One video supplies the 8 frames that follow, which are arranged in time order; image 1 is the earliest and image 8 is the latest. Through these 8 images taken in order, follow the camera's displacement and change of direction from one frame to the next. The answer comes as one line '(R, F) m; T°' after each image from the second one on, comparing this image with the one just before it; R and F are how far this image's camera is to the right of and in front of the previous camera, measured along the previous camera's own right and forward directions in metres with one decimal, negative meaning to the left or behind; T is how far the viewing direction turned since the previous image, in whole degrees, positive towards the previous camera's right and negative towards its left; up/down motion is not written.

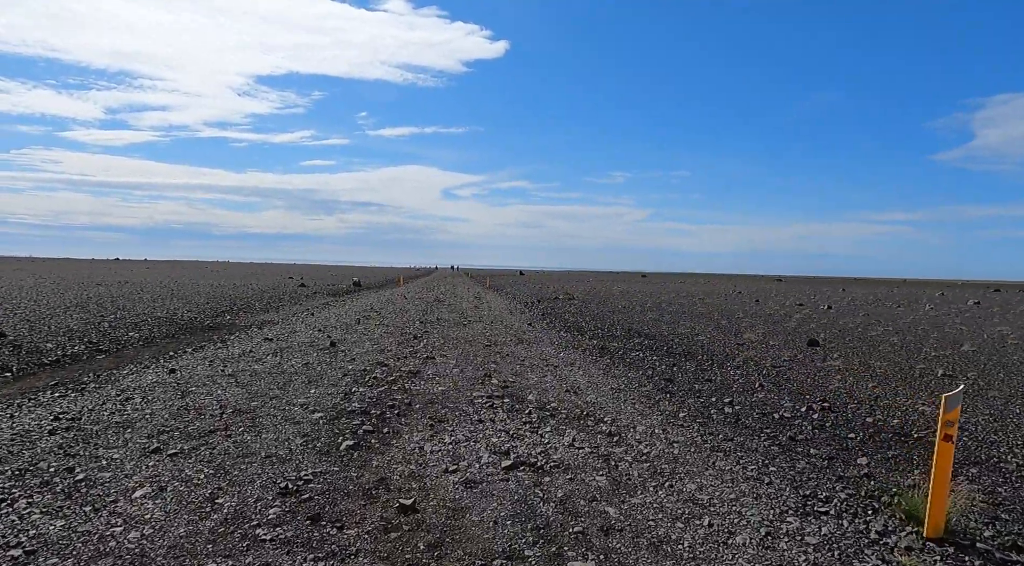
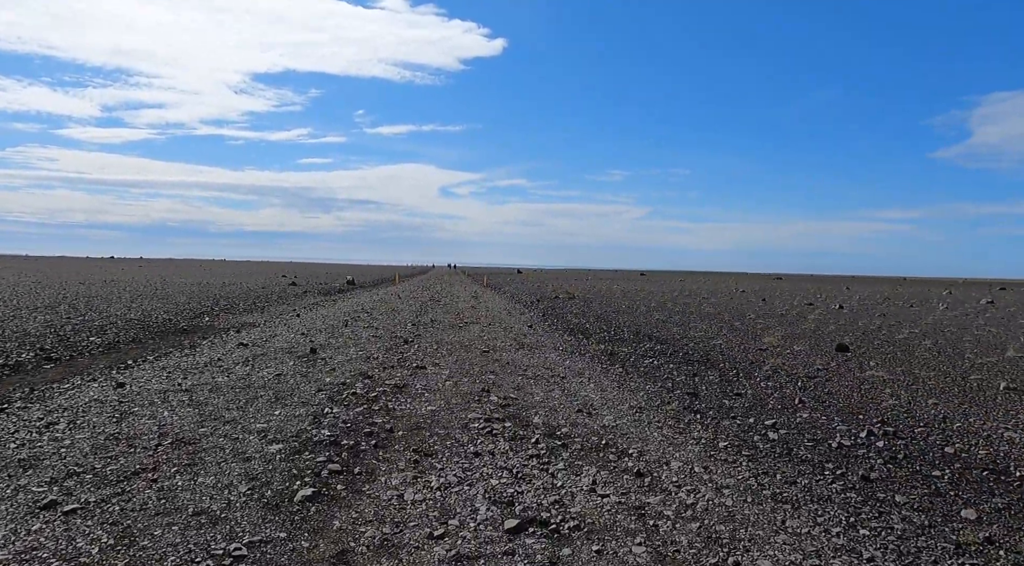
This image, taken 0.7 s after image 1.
(-0.1, +2.3) m; 0°
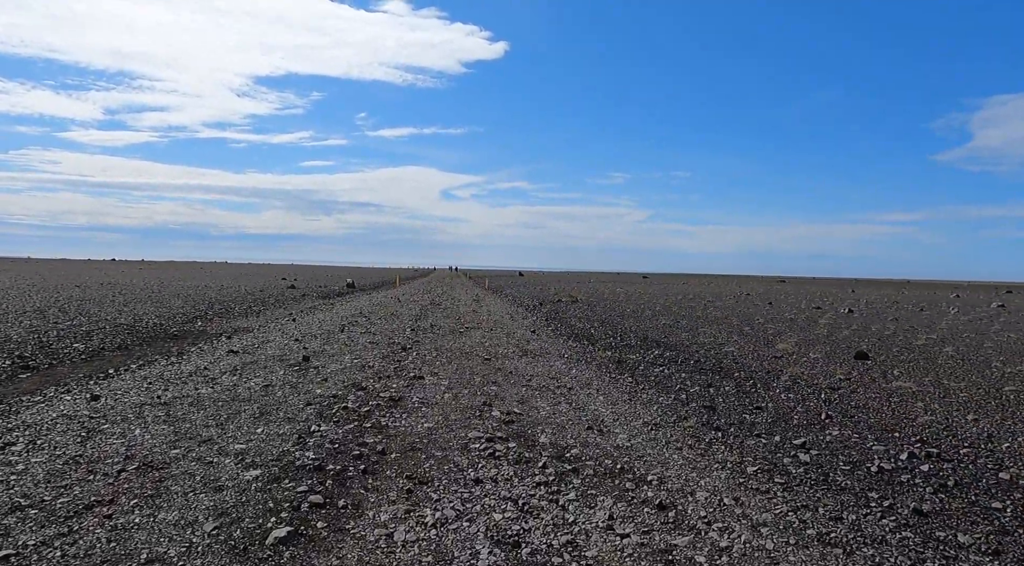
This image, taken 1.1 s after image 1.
(0.0, +1.1) m; 0°
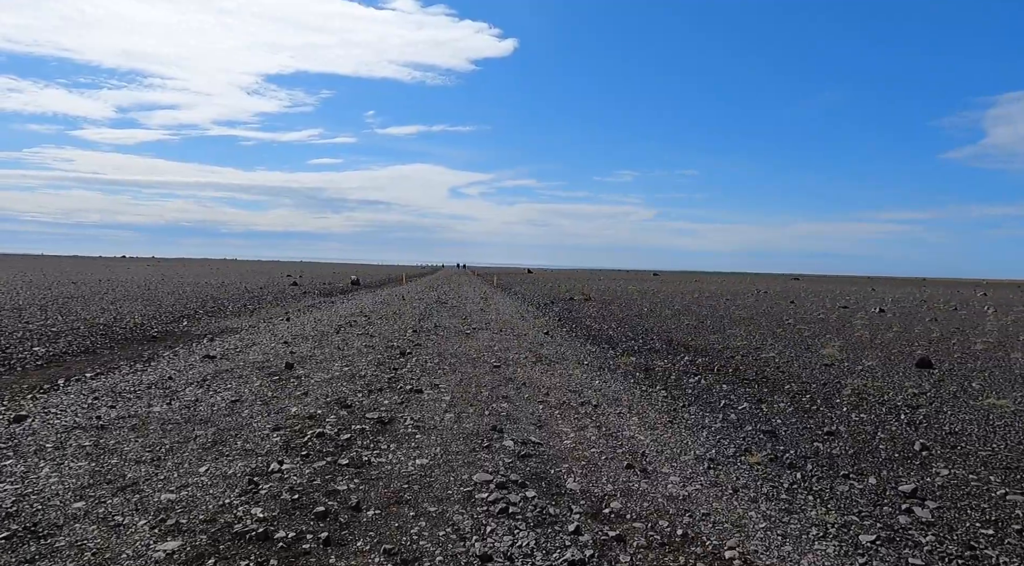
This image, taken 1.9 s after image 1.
(-0.1, +2.6) m; -1°
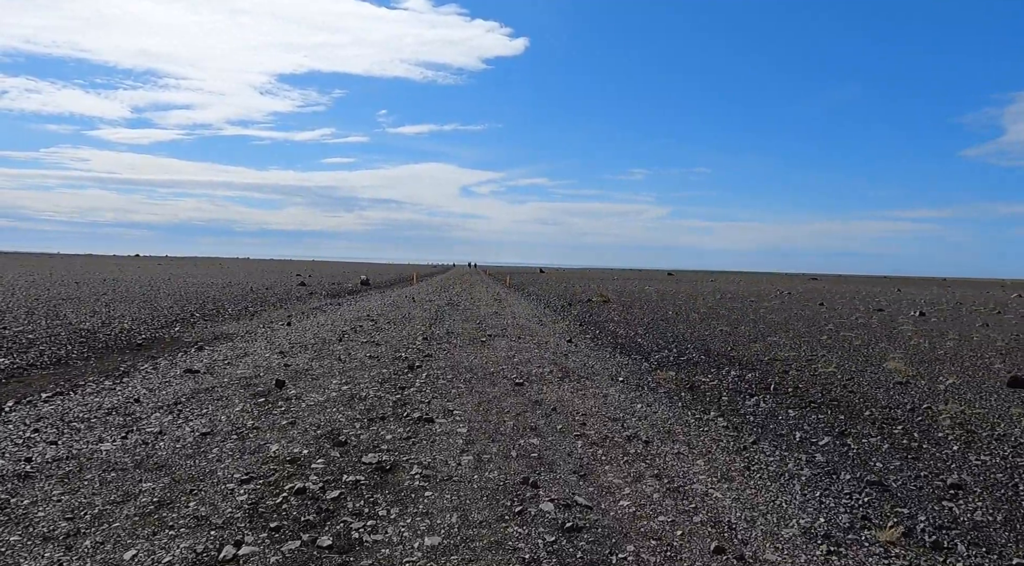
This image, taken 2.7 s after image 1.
(-0.3, +2.5) m; -1°
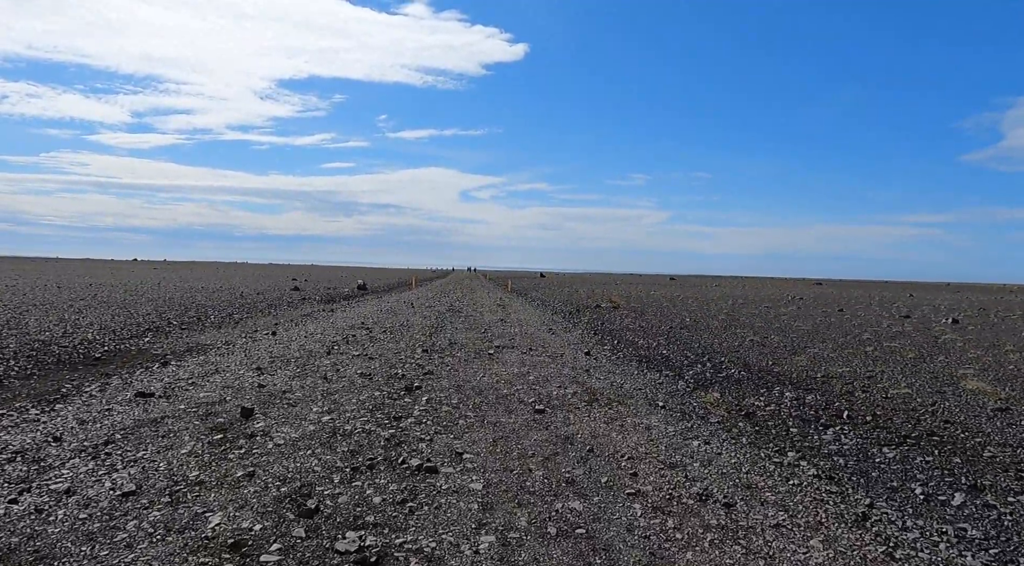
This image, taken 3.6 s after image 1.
(-0.4, +2.9) m; 0°
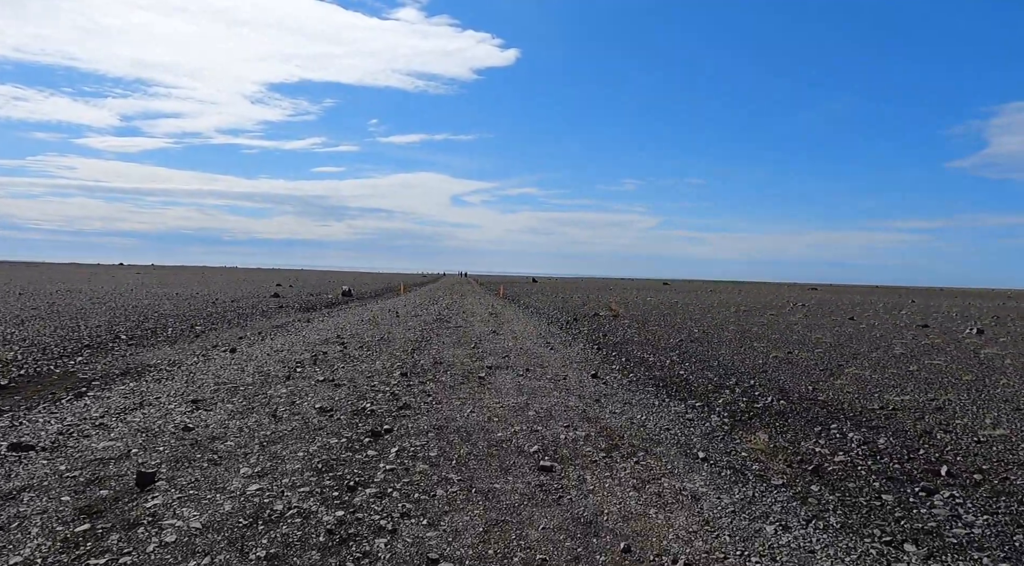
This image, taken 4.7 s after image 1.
(-0.1, +3.3) m; +1°
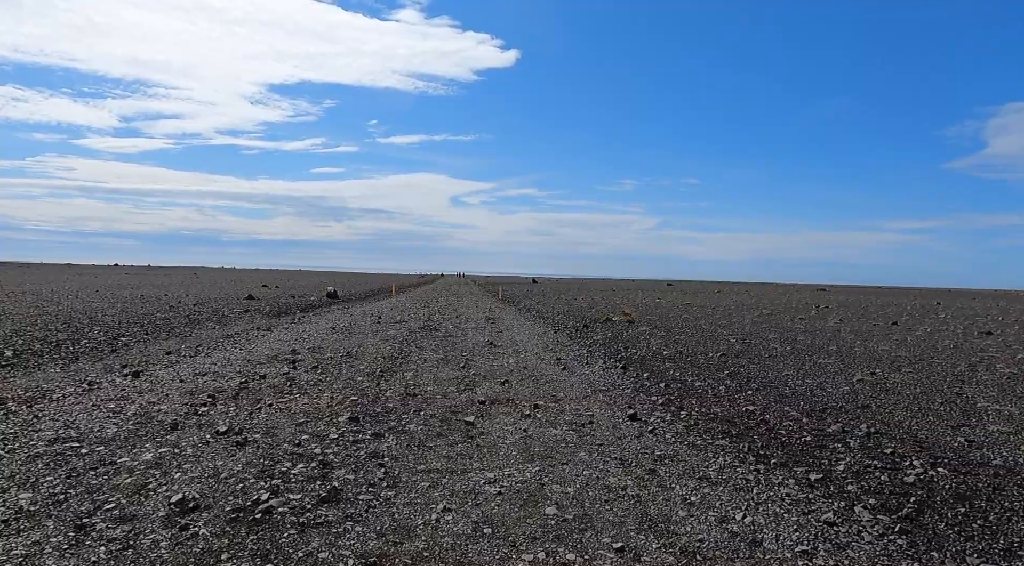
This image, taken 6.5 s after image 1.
(-0.1, +6.2) m; 0°
